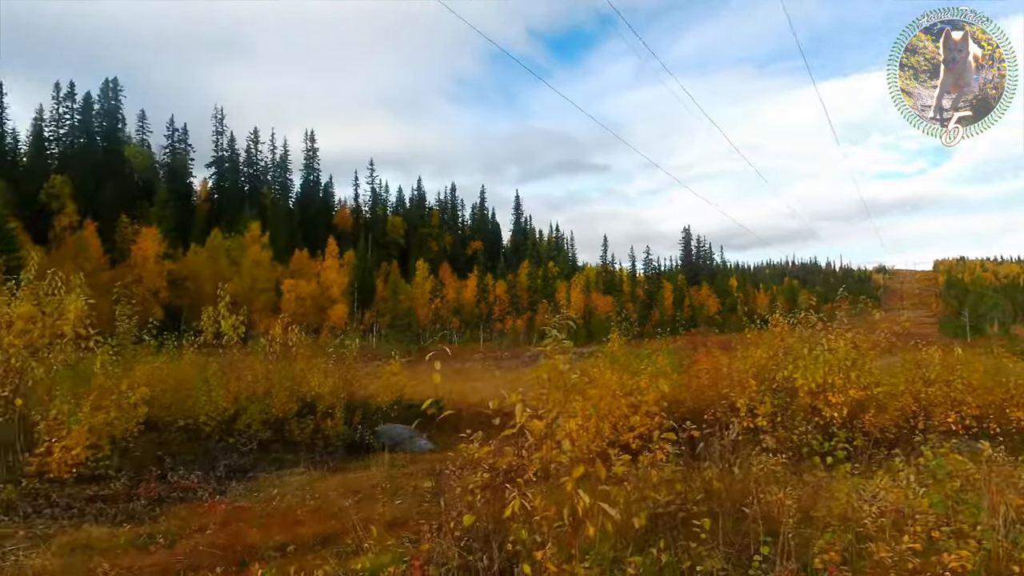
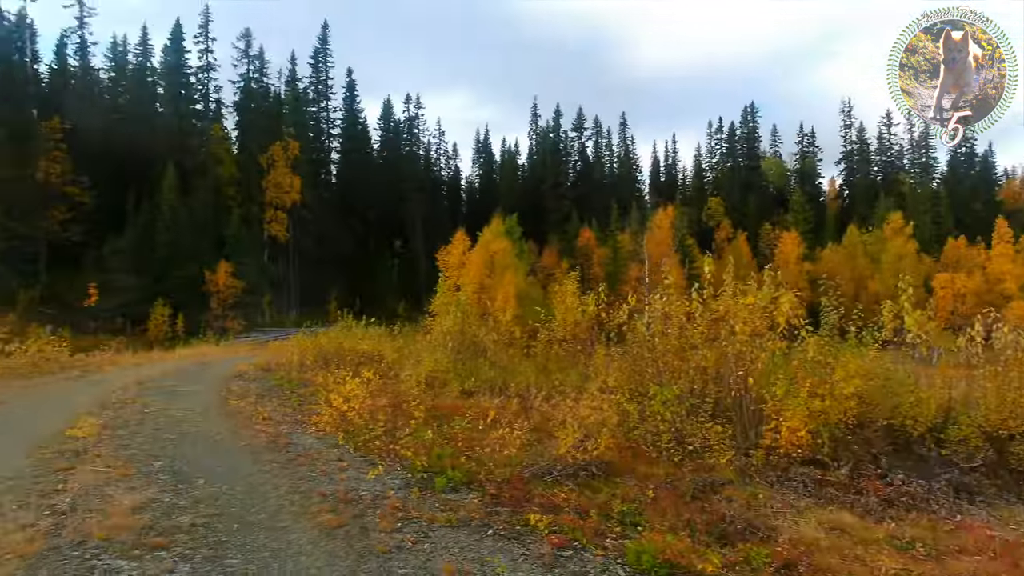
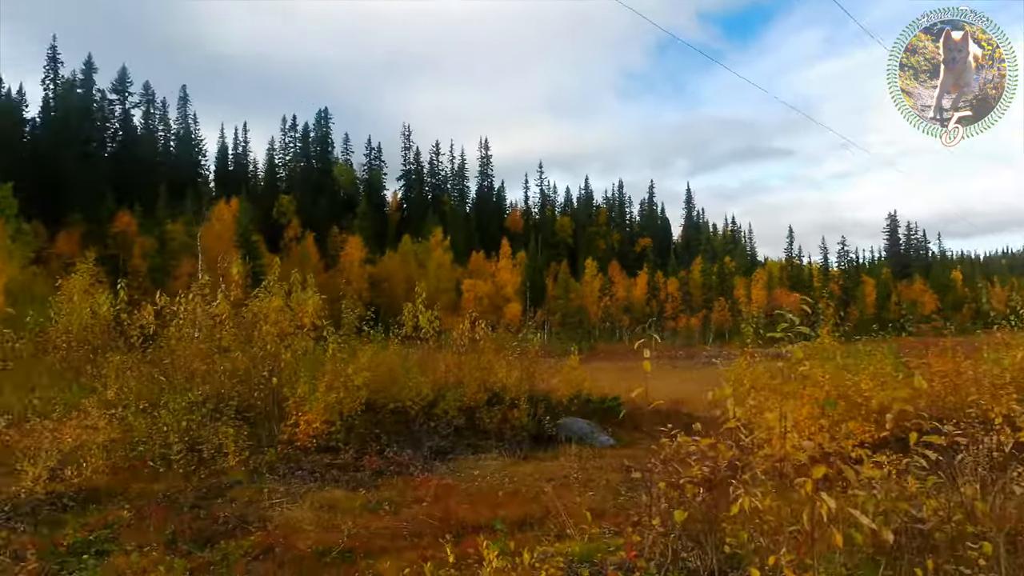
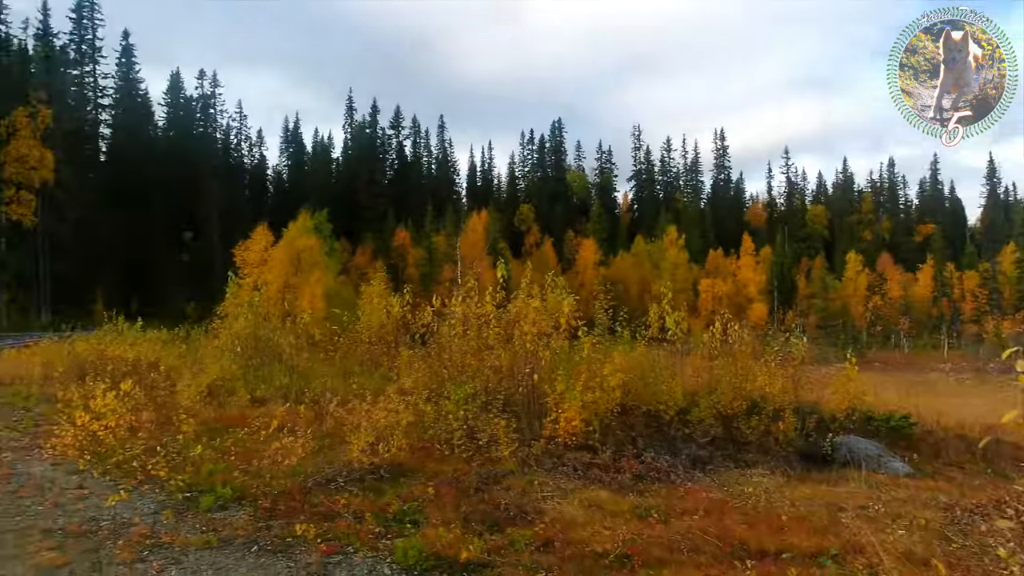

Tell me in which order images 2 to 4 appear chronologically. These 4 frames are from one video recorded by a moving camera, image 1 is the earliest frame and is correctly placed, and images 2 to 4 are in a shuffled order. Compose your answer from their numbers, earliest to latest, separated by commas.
3, 4, 2
